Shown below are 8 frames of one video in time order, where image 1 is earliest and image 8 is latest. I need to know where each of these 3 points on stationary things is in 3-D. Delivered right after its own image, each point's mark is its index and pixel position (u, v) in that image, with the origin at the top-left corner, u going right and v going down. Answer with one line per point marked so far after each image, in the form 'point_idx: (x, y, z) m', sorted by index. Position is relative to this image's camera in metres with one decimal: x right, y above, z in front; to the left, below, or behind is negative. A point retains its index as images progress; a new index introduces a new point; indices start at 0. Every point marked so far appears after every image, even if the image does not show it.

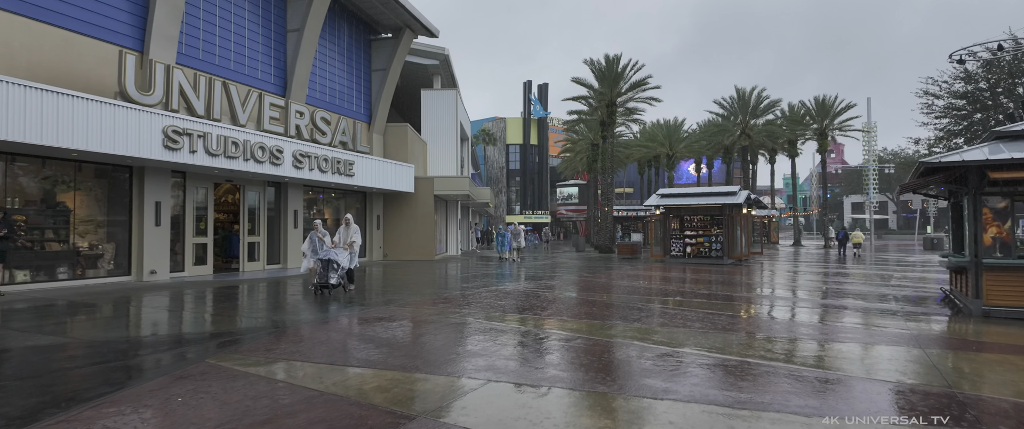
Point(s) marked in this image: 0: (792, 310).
0: (+5.3, -1.8, +11.0) m
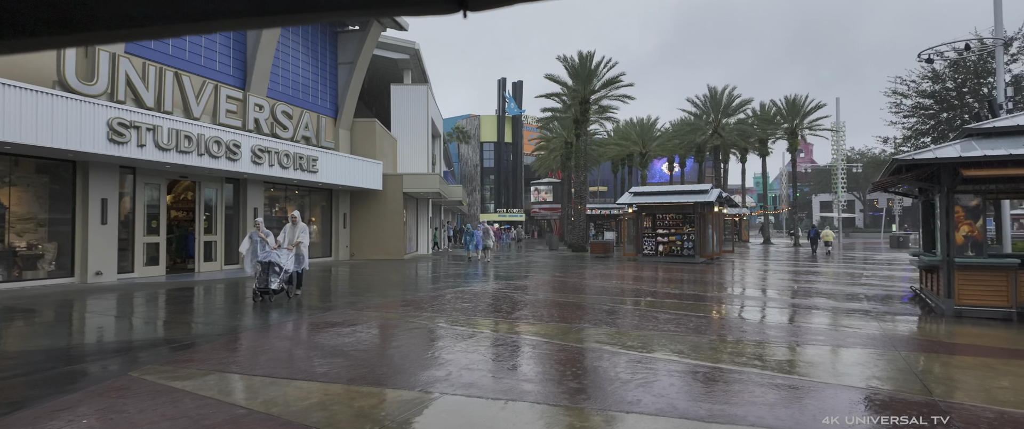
0: (+4.7, -1.8, +10.7) m
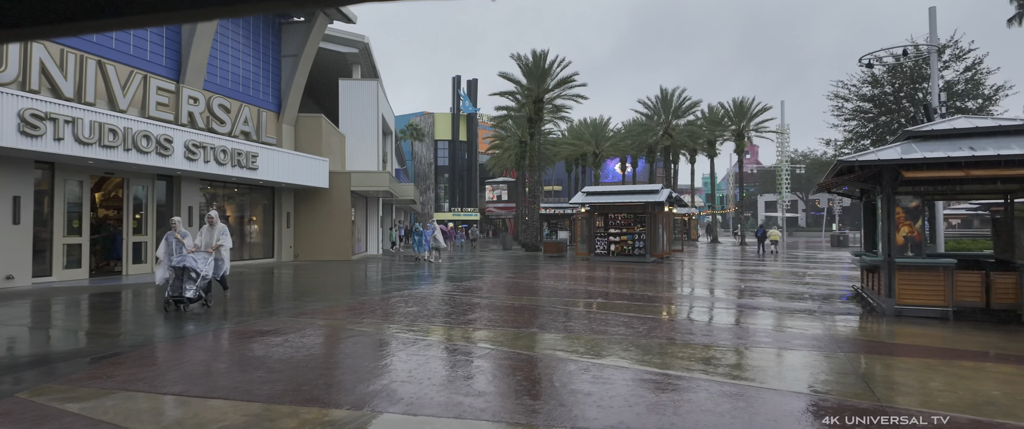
0: (+3.7, -1.8, +10.7) m
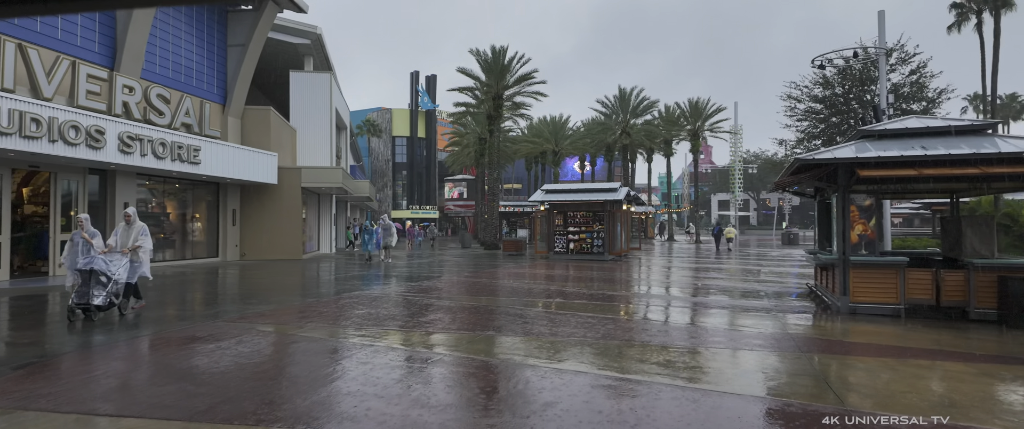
0: (+2.9, -1.8, +10.5) m
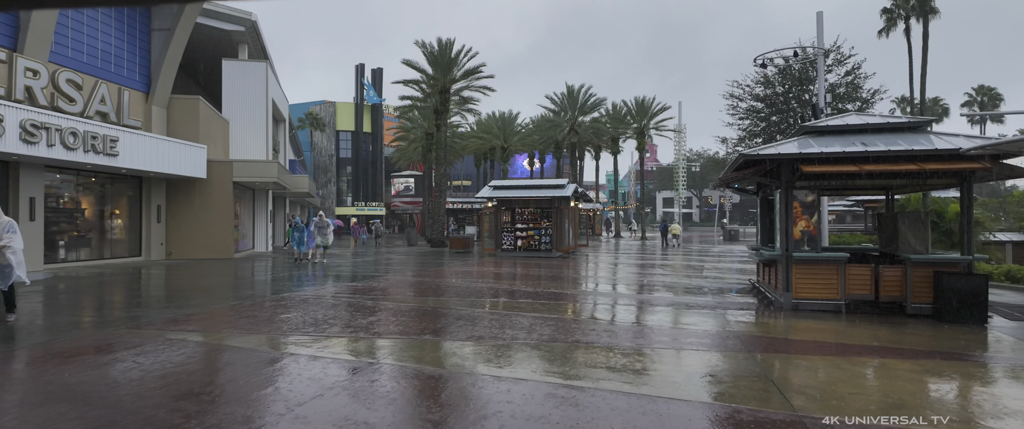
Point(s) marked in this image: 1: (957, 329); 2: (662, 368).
0: (+1.9, -1.7, +10.3) m
1: (+6.4, -1.7, +8.4) m
2: (+1.6, -1.6, +6.2) m
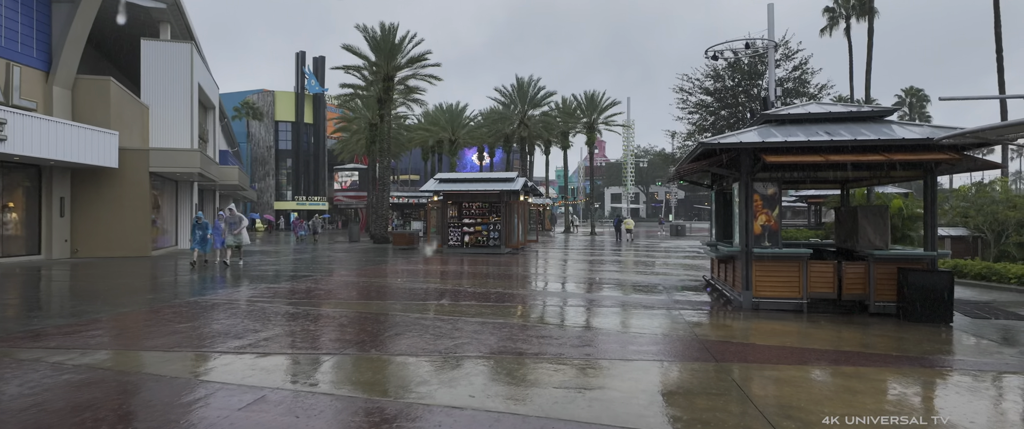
0: (+1.0, -1.6, +9.5) m
1: (+5.6, -1.6, +8.0) m
2: (+1.0, -1.6, +5.3) m
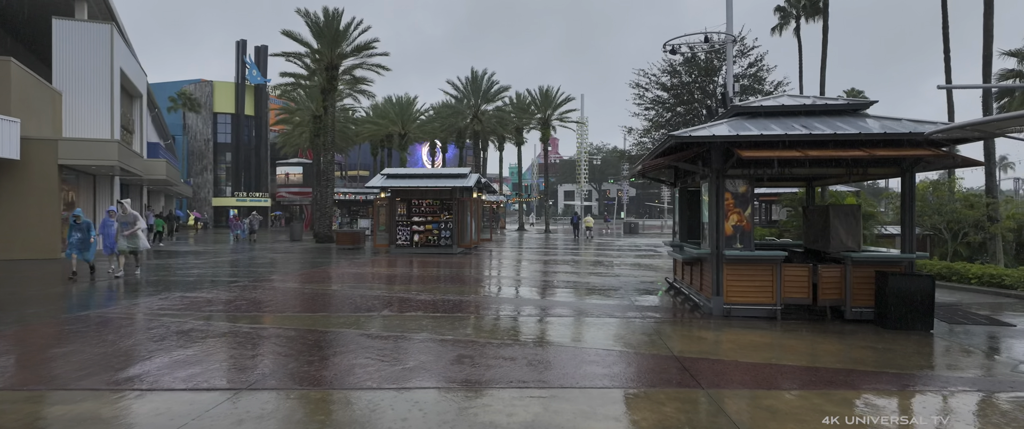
0: (+0.2, -1.6, +8.5) m
1: (+5.0, -1.6, +7.4) m
2: (+0.6, -1.6, +4.4) m
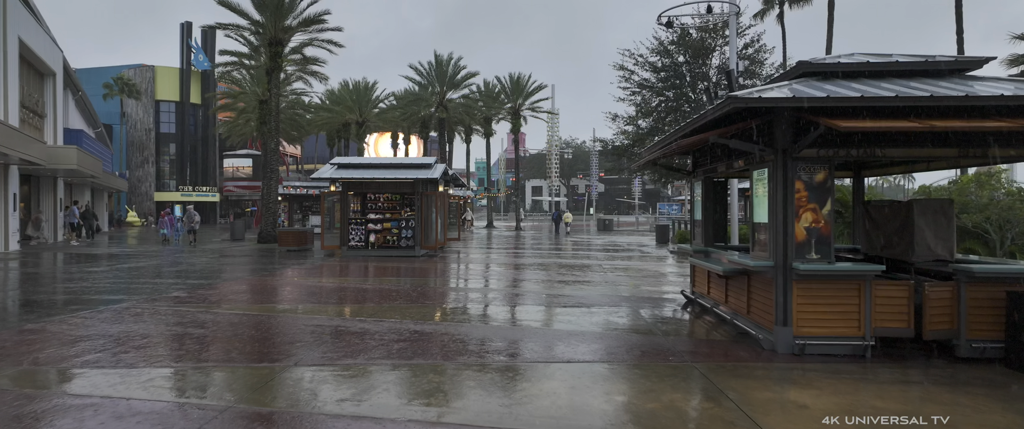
0: (+0.1, -1.5, +6.0) m
1: (+4.9, -1.6, +5.1) m
2: (+0.7, -1.6, +1.9) m
